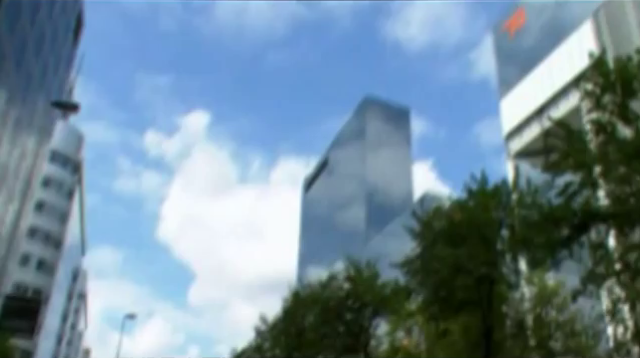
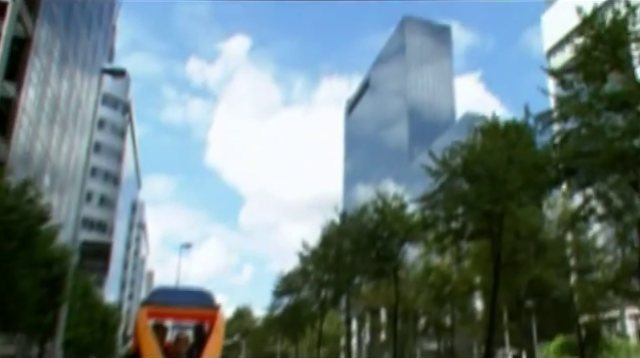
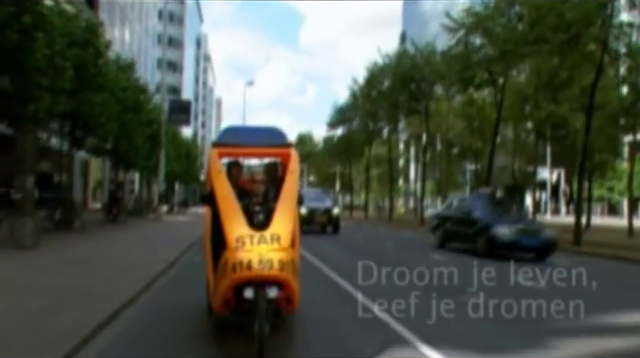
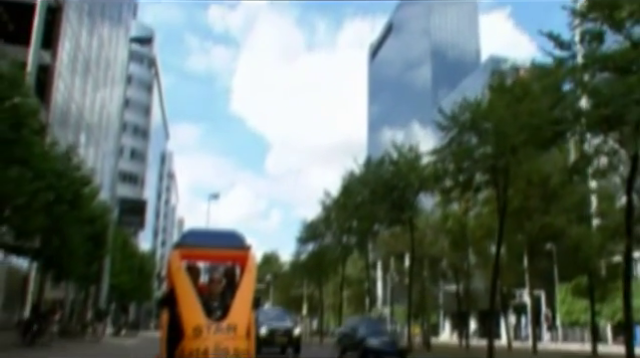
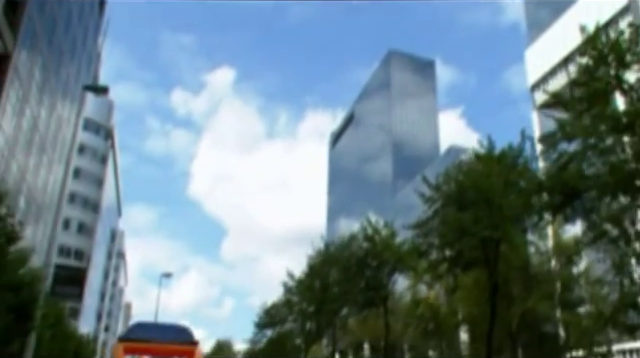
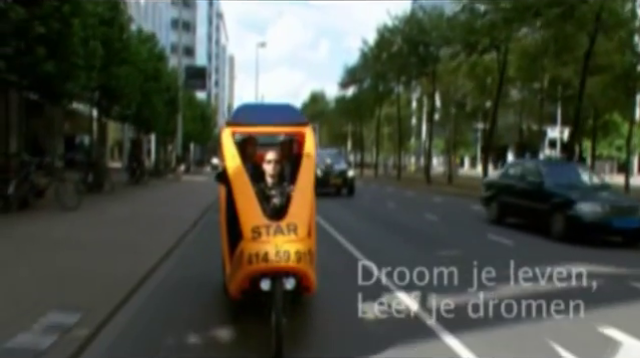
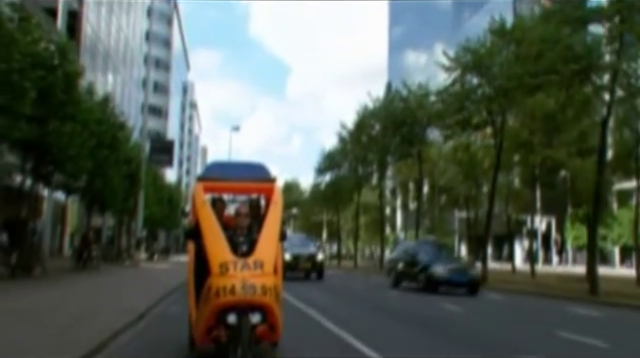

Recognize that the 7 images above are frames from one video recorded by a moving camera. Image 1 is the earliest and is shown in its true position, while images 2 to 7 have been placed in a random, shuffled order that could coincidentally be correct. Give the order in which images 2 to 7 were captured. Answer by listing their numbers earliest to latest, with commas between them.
5, 2, 4, 7, 3, 6
